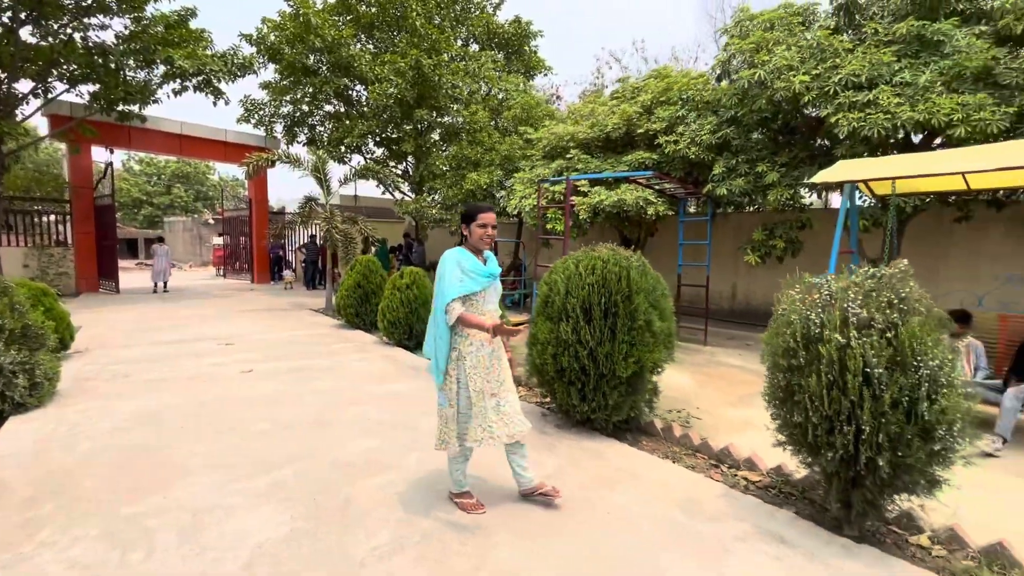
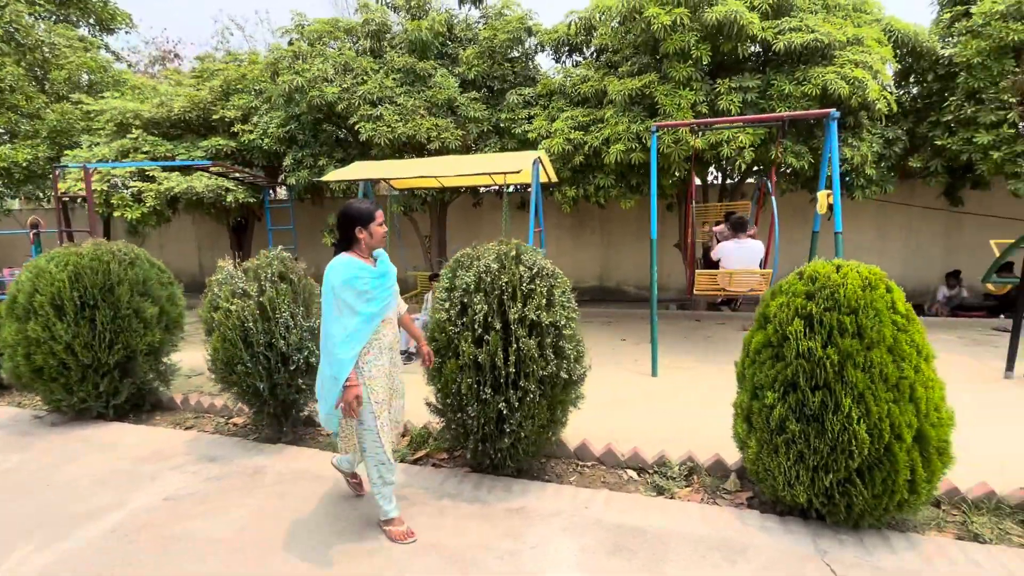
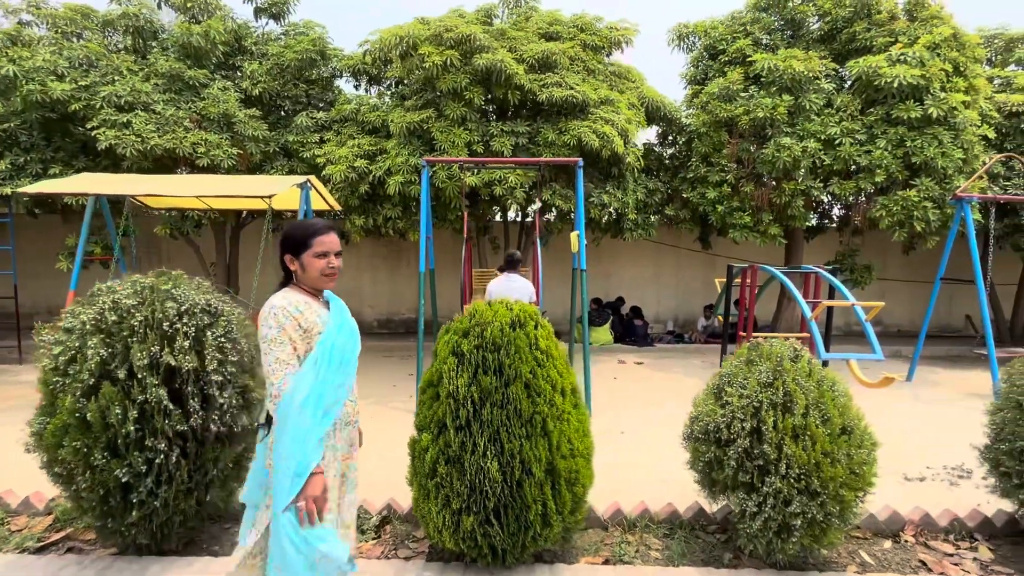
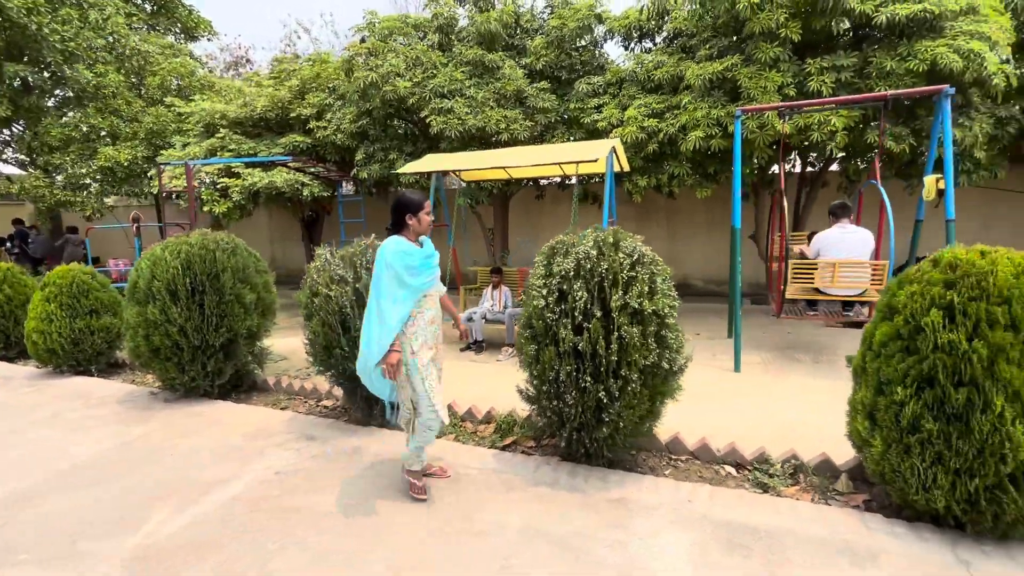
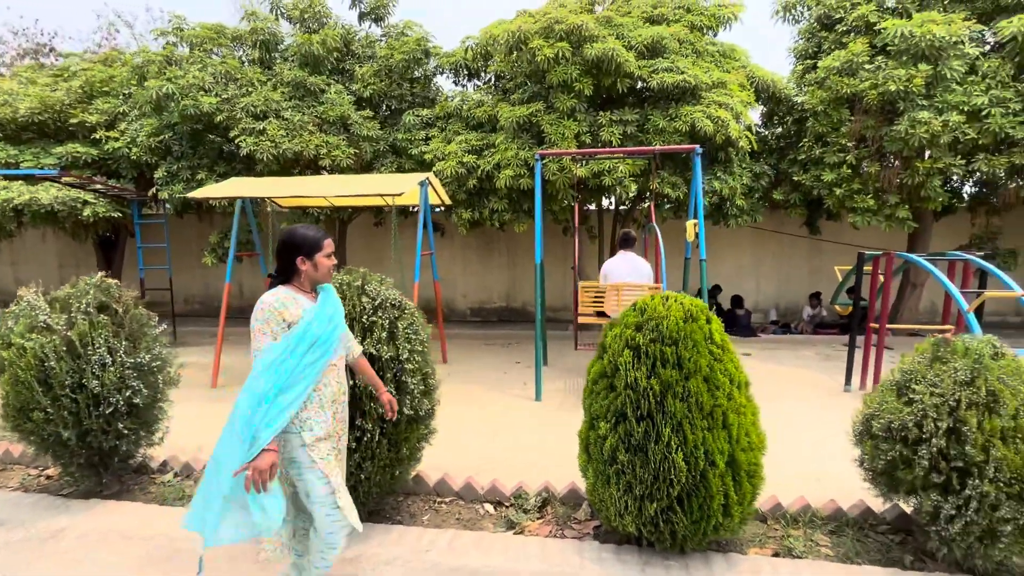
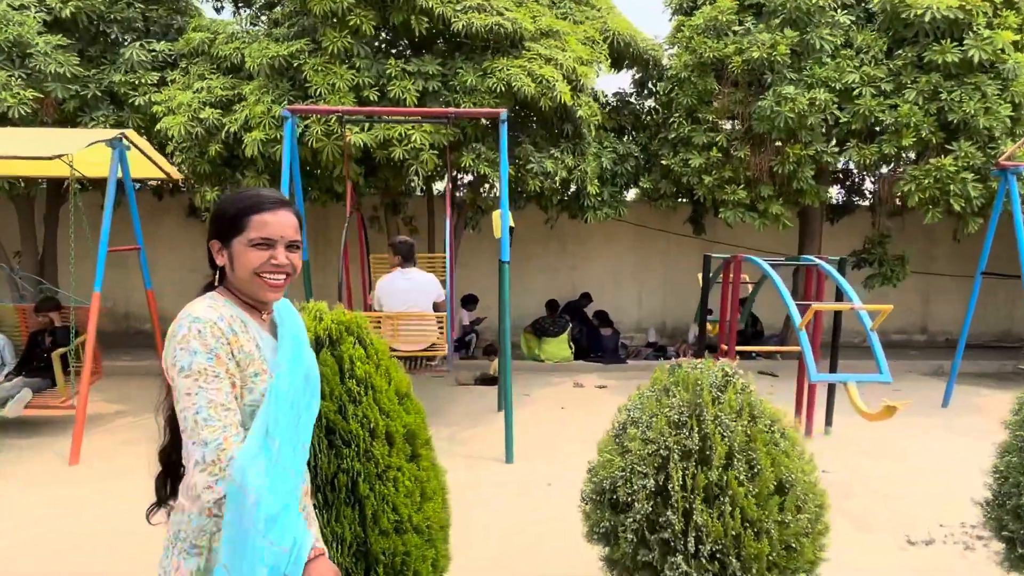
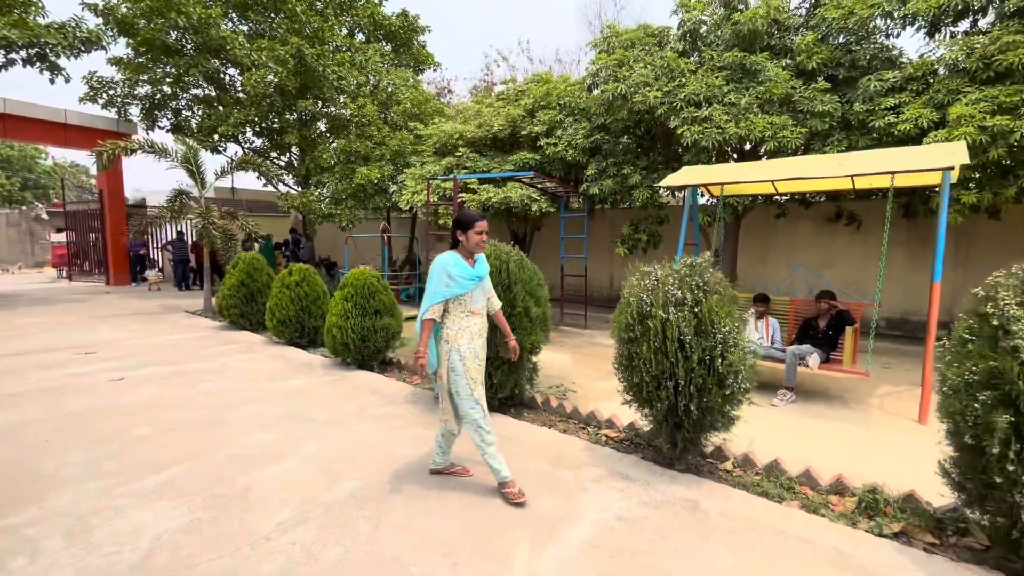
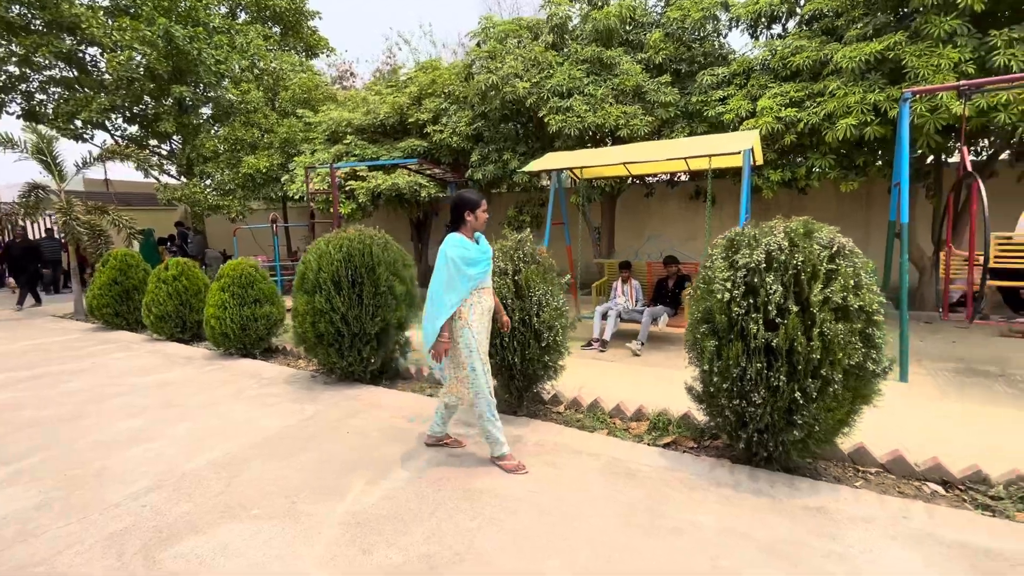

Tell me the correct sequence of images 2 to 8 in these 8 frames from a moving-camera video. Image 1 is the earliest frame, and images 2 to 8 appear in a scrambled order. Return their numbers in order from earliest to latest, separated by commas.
7, 8, 4, 2, 5, 3, 6
